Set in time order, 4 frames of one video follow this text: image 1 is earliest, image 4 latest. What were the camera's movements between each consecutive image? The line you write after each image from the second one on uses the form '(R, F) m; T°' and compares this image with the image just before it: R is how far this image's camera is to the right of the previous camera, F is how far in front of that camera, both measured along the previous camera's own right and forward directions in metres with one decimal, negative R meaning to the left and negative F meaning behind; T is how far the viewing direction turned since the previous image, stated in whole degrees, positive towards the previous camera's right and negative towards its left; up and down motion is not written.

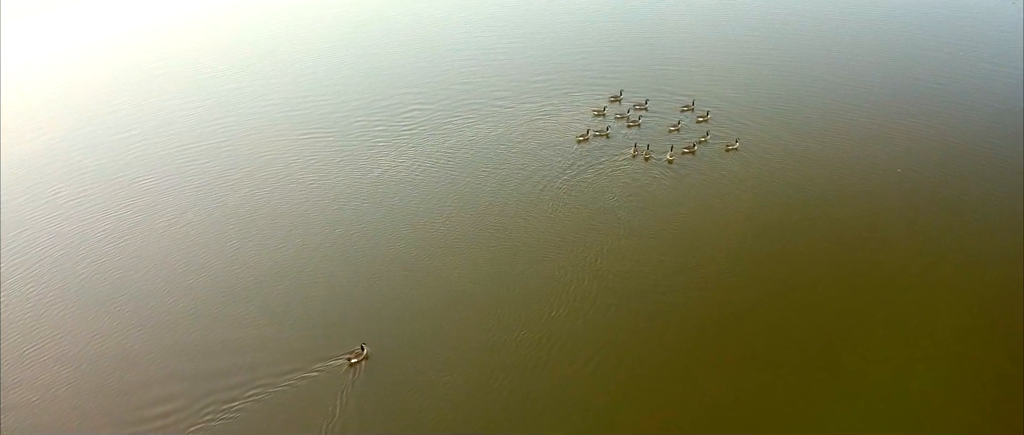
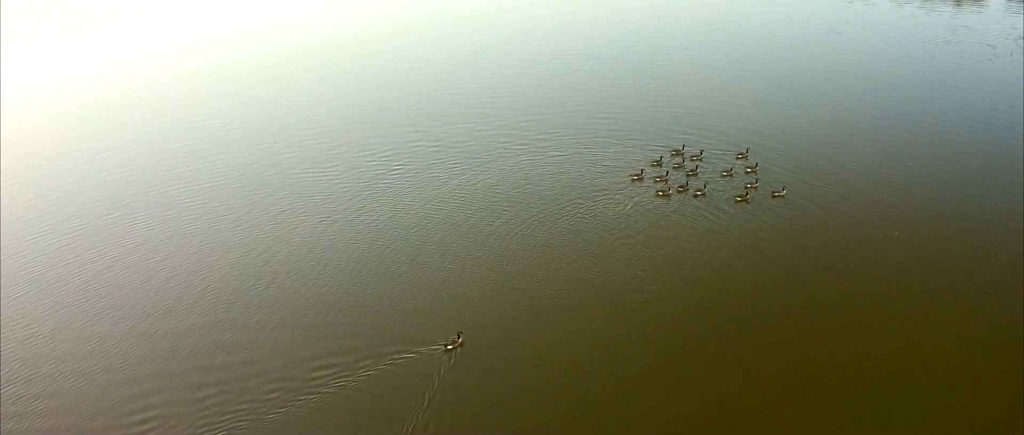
(-1.4, -1.3) m; -1°
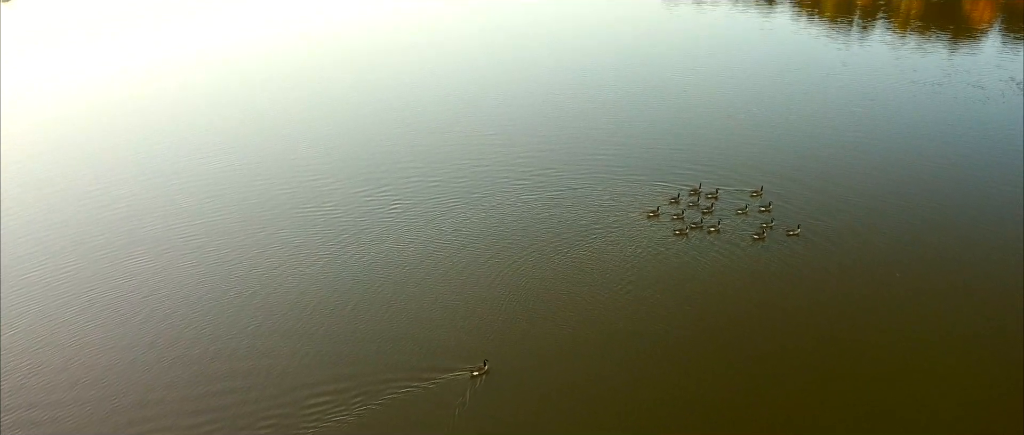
(-0.3, -0.5) m; -1°
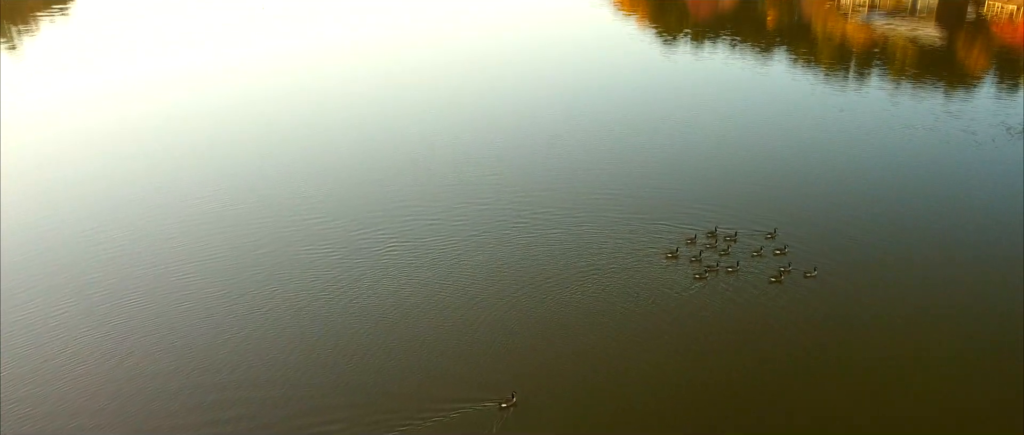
(-0.4, -0.1) m; 0°
